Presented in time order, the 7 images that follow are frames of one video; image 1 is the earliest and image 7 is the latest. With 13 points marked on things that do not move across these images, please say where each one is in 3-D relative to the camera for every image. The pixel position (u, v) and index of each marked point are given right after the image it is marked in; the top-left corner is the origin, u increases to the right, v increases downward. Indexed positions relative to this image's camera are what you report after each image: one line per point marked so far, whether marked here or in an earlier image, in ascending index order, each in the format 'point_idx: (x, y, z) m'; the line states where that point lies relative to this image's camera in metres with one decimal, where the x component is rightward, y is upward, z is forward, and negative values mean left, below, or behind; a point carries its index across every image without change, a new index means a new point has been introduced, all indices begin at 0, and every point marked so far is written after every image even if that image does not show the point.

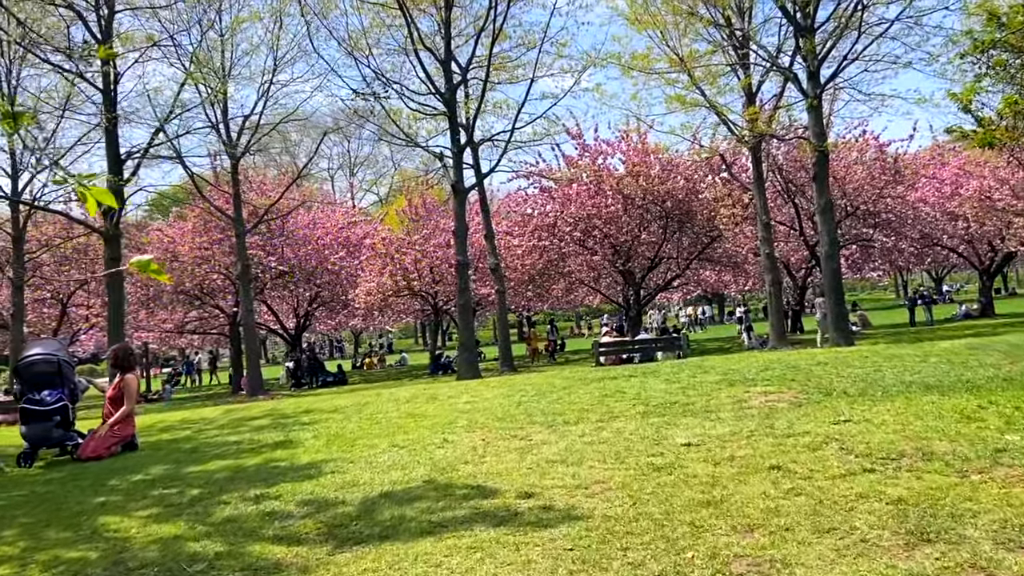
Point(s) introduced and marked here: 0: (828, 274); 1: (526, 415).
0: (+6.1, +0.3, +15.4) m
1: (+0.1, -1.1, +6.8) m
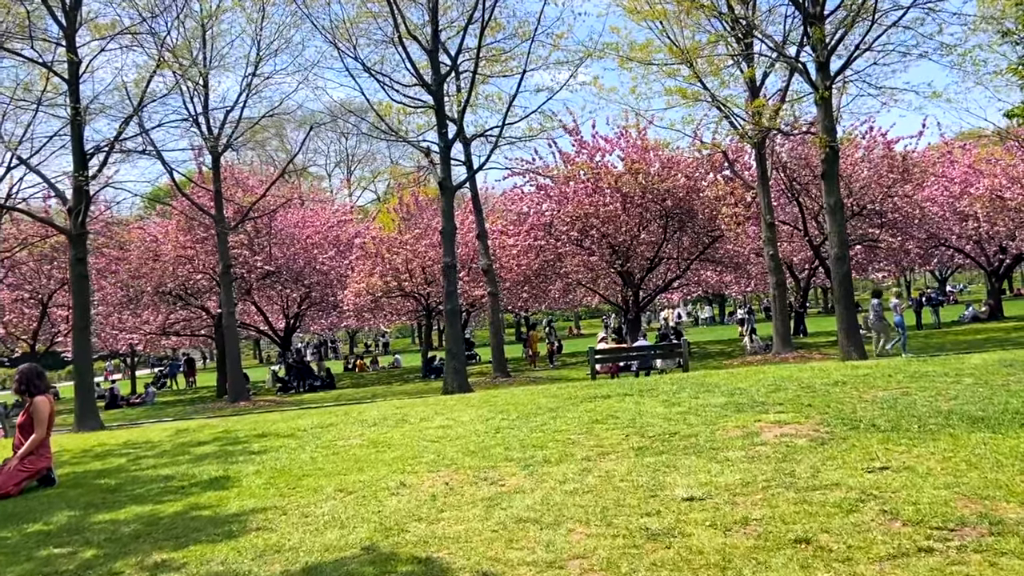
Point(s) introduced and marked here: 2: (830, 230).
0: (+5.9, +0.2, +14.4) m
1: (-0.1, -1.2, +5.8) m
2: (+5.8, +1.1, +14.4) m
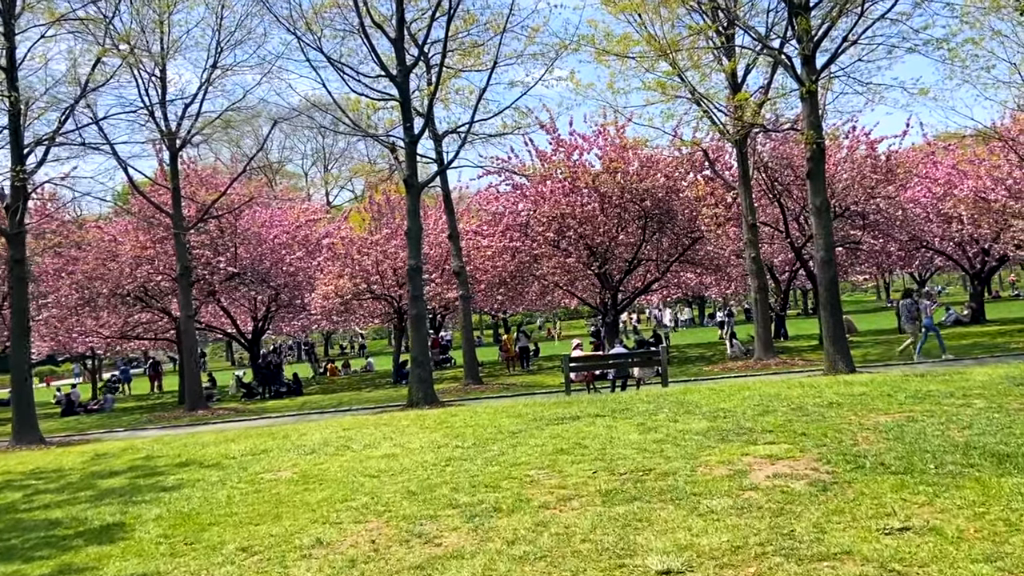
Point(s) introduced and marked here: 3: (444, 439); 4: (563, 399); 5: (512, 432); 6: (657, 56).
0: (+5.4, +0.1, +13.7) m
1: (-0.4, -1.3, +5.0) m
2: (+5.2, +1.0, +13.6) m
3: (-0.6, -1.3, +6.7) m
4: (+0.6, -1.2, +8.9) m
5: (0.0, -1.2, +6.8) m
6: (+3.1, +5.0, +17.0) m
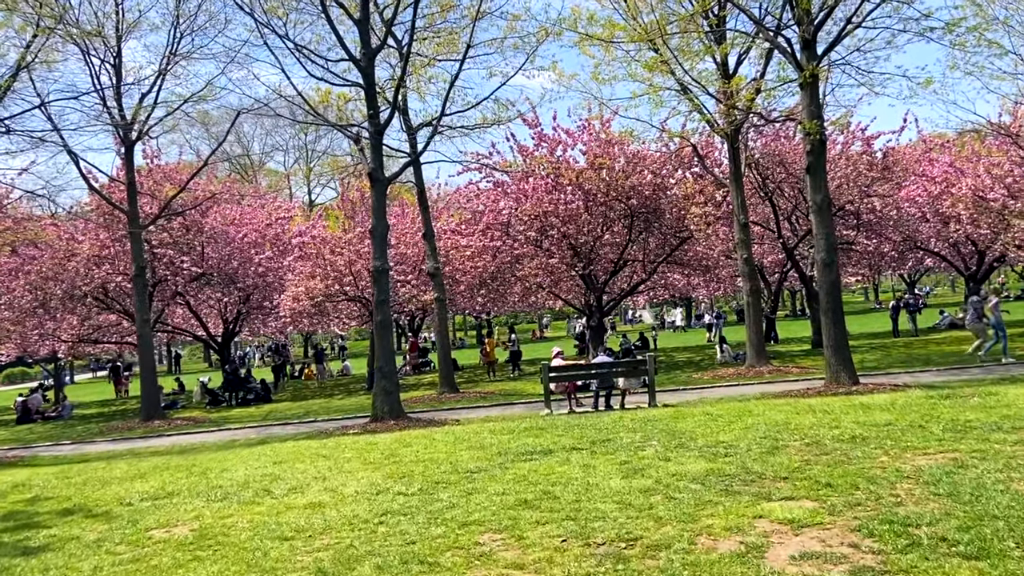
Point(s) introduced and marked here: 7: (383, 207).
0: (+5.0, 0.0, +12.6) m
1: (-0.7, -1.3, +3.8) m
2: (+4.8, +0.9, +12.6) m
3: (-0.9, -1.4, +5.5) m
4: (+0.2, -1.3, +7.7) m
5: (-0.3, -1.3, +5.6) m
6: (+2.6, +4.9, +15.9) m
7: (-2.1, +1.3, +13.1) m
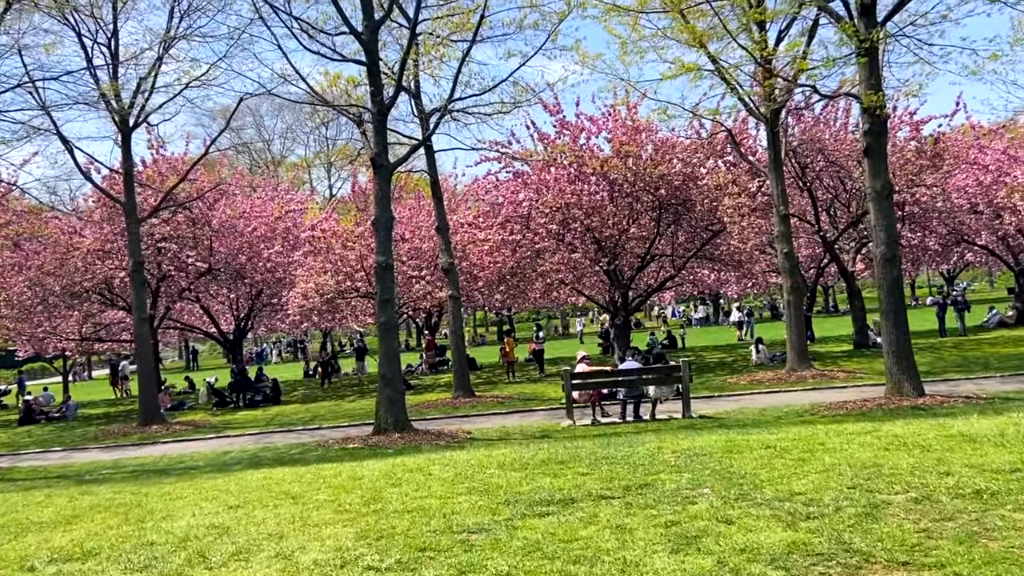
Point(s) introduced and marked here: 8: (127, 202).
0: (+5.2, 0.0, +11.2) m
1: (-0.7, -1.4, +2.5) m
2: (+5.1, +0.9, +11.1) m
3: (-0.8, -1.4, +4.2) m
4: (+0.4, -1.3, +6.4) m
5: (-0.2, -1.3, +4.3) m
6: (+3.0, +5.0, +14.4) m
7: (-1.9, +1.4, +11.8) m
8: (-8.9, +2.0, +18.5) m
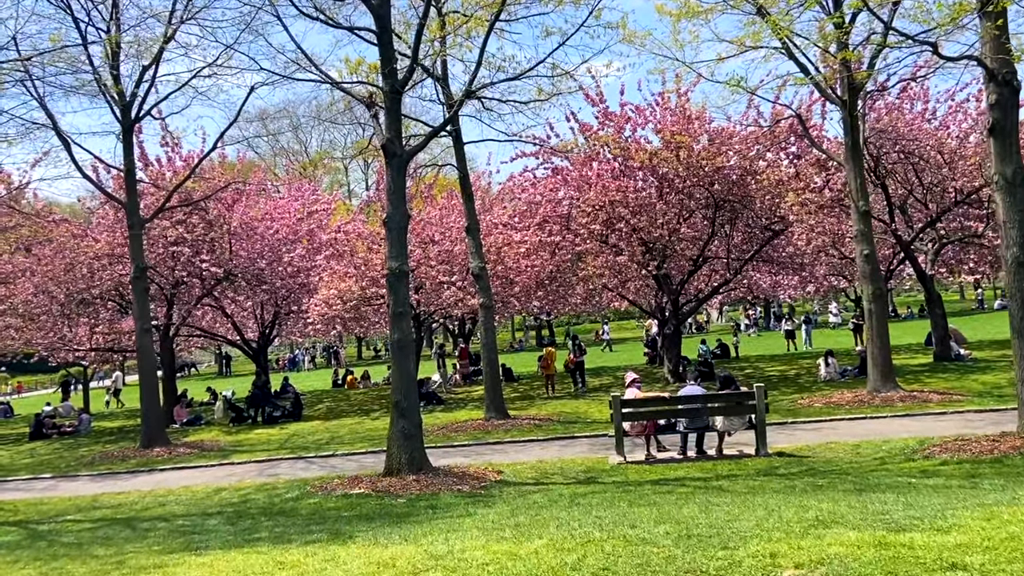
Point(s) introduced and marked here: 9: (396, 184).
0: (+5.7, -0.1, +8.9) m
1: (-0.7, -1.5, +0.5) m
2: (+5.5, +0.8, +8.8) m
3: (-0.7, -1.5, +2.3) m
4: (+0.6, -1.4, +4.4) m
5: (-0.1, -1.4, +2.3) m
6: (+3.6, +4.8, +12.3) m
7: (-1.4, +1.2, +9.9) m
8: (-8.1, +1.8, +16.9) m
9: (-1.5, +1.3, +9.9) m
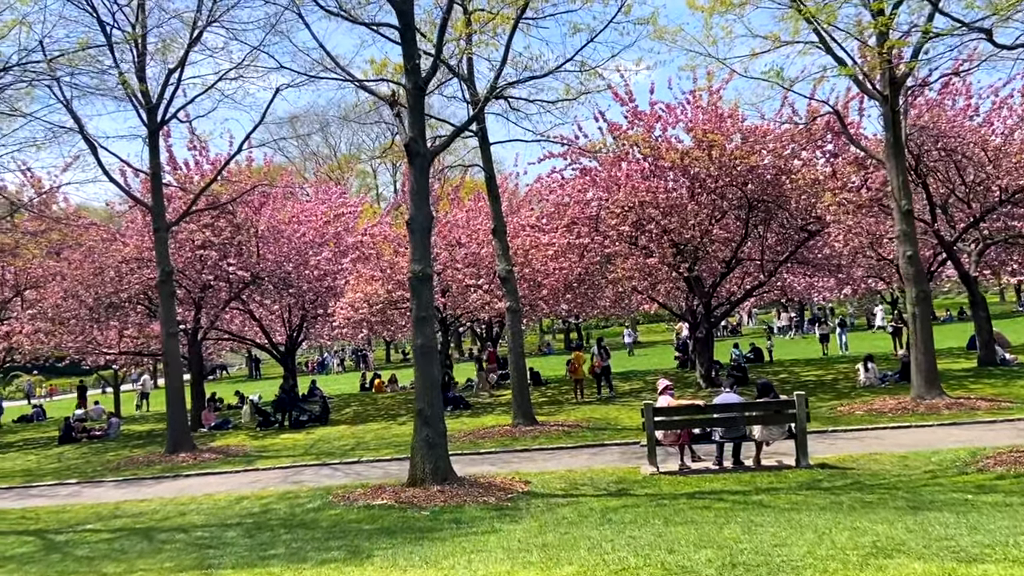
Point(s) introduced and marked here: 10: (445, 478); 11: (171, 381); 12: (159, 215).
0: (+6.0, -0.1, +8.3) m
1: (-0.7, -1.5, +0.2) m
2: (+5.8, +0.8, +8.3) m
3: (-0.6, -1.5, +2.0) m
4: (+0.7, -1.5, +4.0) m
5: (-0.1, -1.5, +2.0) m
6: (+4.0, +4.8, +11.8) m
7: (-1.1, +1.2, +9.6) m
8: (-7.6, +1.7, +16.9) m
9: (-1.1, +1.3, +9.6) m
10: (-0.8, -2.2, +9.3) m
11: (-7.1, -1.9, +16.6) m
12: (-7.4, +1.6, +16.7) m
